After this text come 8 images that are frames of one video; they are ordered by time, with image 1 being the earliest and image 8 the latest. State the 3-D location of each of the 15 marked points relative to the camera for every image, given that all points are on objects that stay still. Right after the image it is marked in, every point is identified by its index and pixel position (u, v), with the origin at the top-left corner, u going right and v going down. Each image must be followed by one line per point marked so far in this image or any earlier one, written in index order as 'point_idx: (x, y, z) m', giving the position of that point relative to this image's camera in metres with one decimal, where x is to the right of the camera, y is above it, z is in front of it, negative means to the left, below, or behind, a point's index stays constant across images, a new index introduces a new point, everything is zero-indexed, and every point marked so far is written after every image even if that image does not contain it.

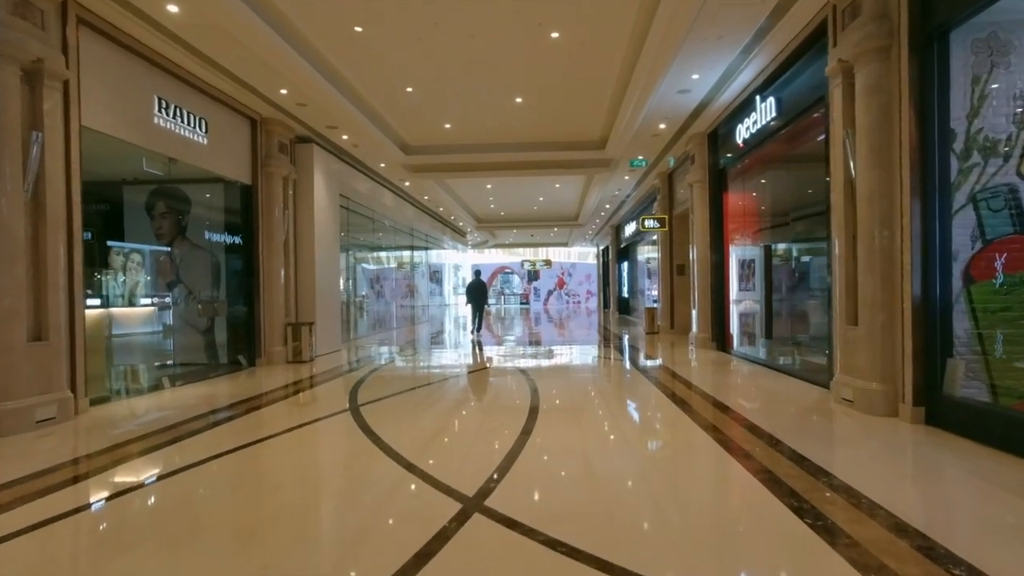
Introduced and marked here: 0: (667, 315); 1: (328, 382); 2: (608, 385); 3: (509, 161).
0: (+3.2, -0.5, +12.3) m
1: (-2.3, -1.2, +7.7) m
2: (+1.2, -1.2, +8.3) m
3: (-0.1, +2.3, +10.5) m
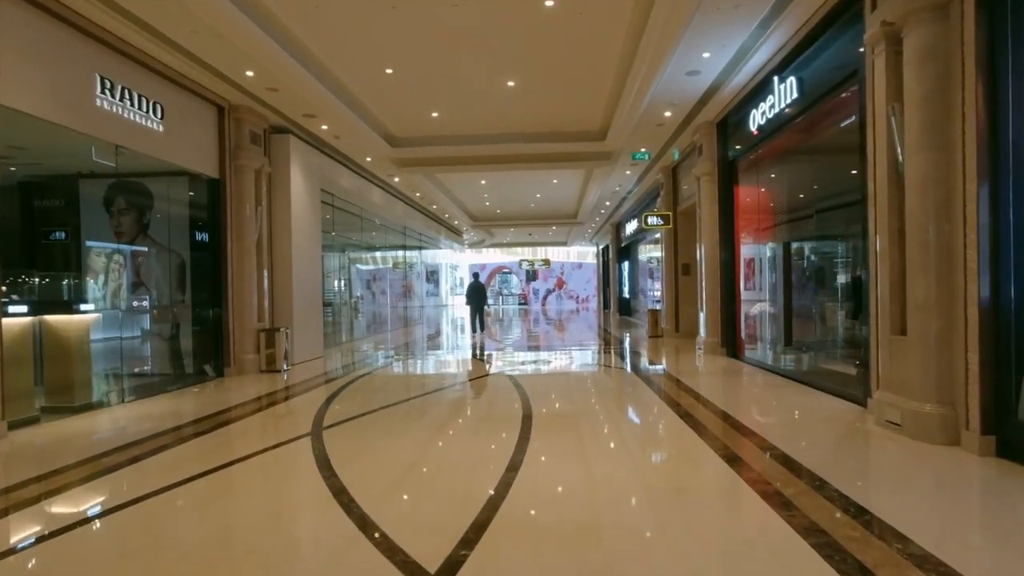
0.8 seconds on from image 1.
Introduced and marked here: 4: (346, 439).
0: (+3.2, -0.6, +11.6) m
1: (-2.4, -1.3, +7.0) m
2: (+1.2, -1.2, +7.6) m
3: (-0.2, +2.3, +9.9) m
4: (-1.5, -1.3, +5.3) m
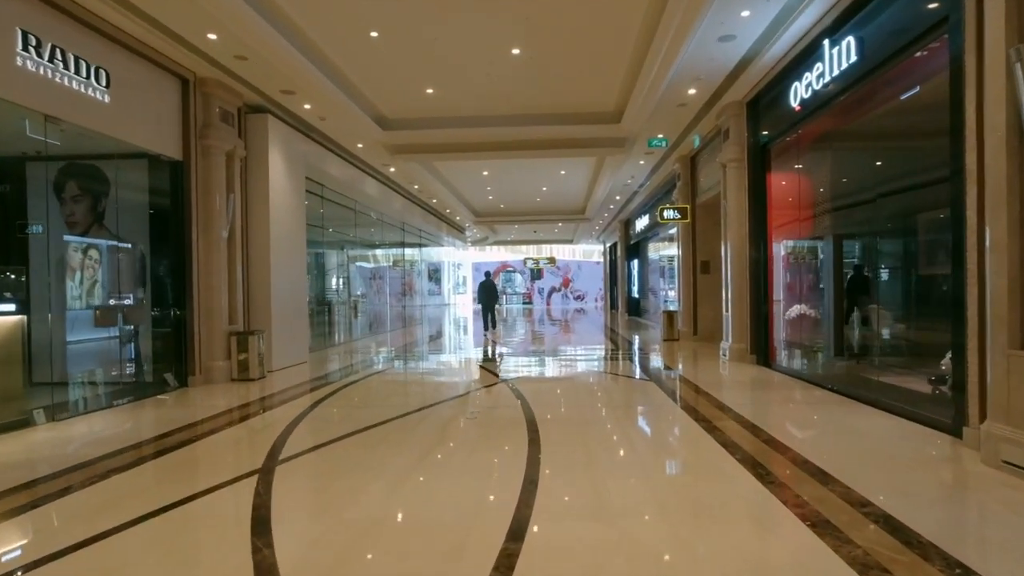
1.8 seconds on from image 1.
0: (+3.2, -0.5, +10.7) m
1: (-2.4, -1.2, +6.2) m
2: (+1.2, -1.2, +6.7) m
3: (-0.1, +2.3, +9.0) m
4: (-1.5, -1.3, +4.5) m
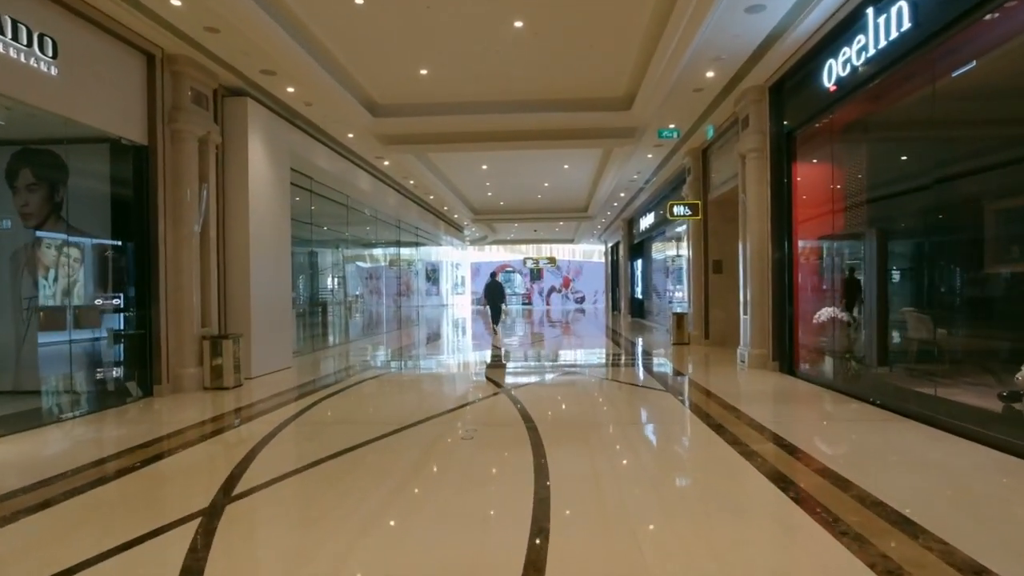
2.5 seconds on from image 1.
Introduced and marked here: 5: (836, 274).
0: (+3.2, -0.6, +10.1) m
1: (-2.4, -1.2, +5.6) m
2: (+1.2, -1.2, +6.1) m
3: (-0.1, +2.3, +8.4) m
4: (-1.5, -1.3, +3.9) m
5: (+3.4, +0.1, +6.2) m
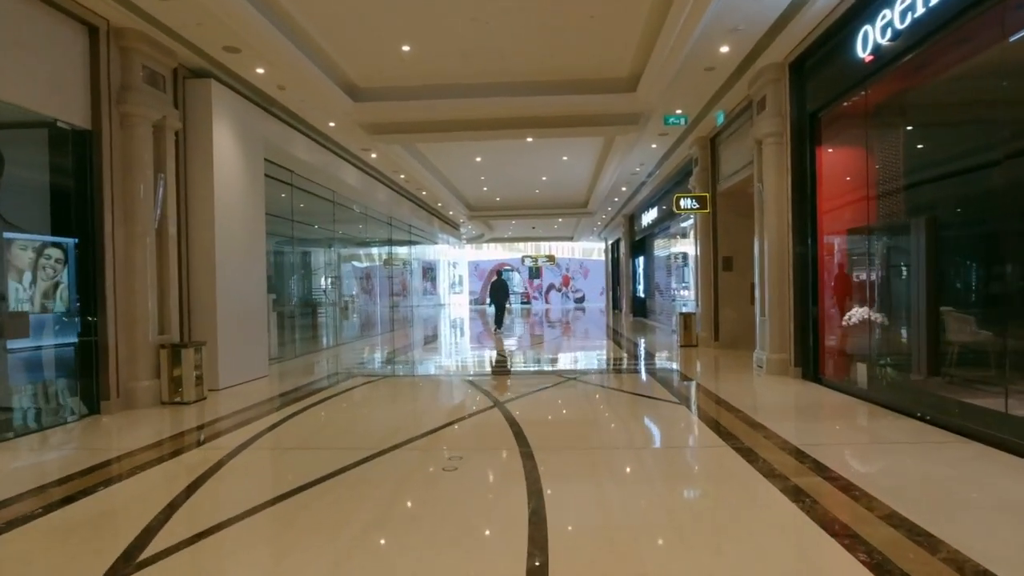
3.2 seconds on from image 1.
0: (+3.2, -0.5, +9.5) m
1: (-2.4, -1.3, +4.9) m
2: (+1.2, -1.2, +5.5) m
3: (-0.2, +2.3, +7.7) m
4: (-1.5, -1.3, +3.2) m
5: (+3.4, +0.1, +5.6) m
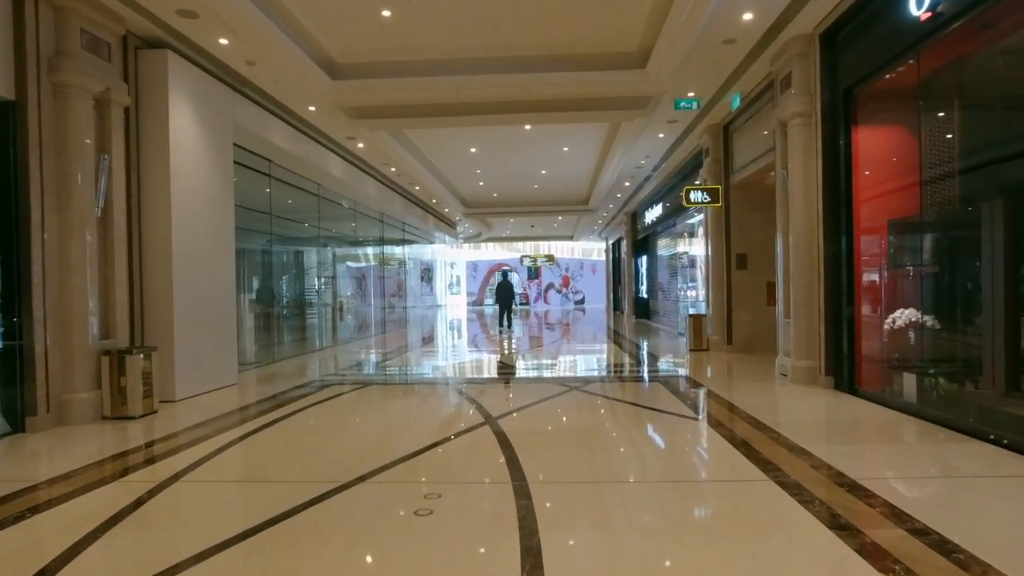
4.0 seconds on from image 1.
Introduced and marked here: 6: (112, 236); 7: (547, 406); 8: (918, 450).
0: (+3.1, -0.5, +8.8) m
1: (-2.5, -1.2, +4.2) m
2: (+1.1, -1.2, +4.8) m
3: (-0.2, +2.3, +7.0) m
4: (-1.6, -1.3, +2.5) m
5: (+3.3, +0.1, +4.9) m
6: (-3.4, +0.4, +5.0) m
7: (+0.4, -1.2, +5.8) m
8: (+2.6, -1.1, +3.8) m
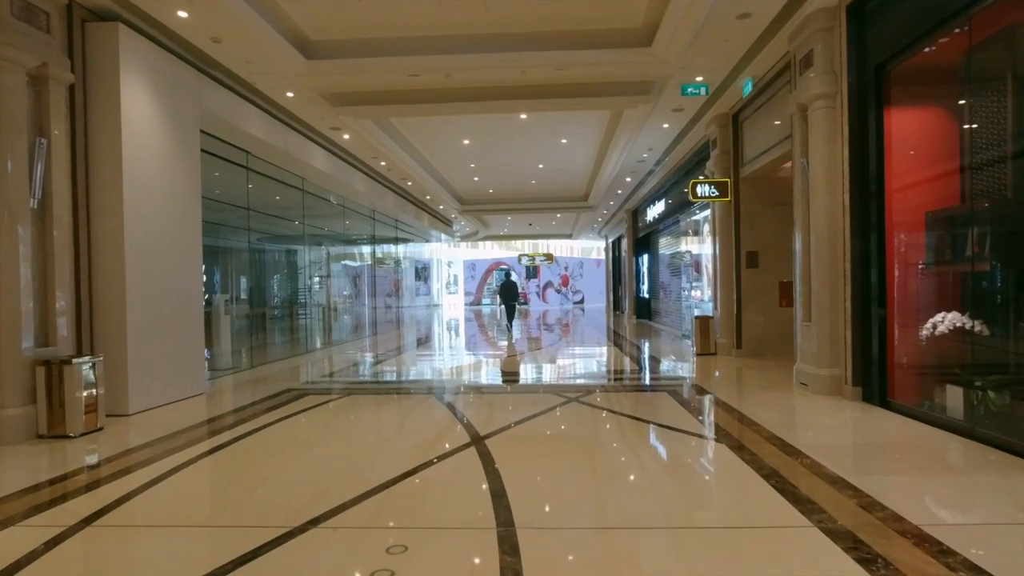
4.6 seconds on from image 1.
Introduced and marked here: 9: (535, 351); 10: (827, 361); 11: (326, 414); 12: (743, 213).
0: (+3.0, -0.5, +8.3) m
1: (-2.5, -1.2, +3.7) m
2: (+1.0, -1.2, +4.2) m
3: (-0.3, +2.3, +6.5) m
4: (-1.6, -1.3, +2.0) m
5: (+3.3, +0.1, +4.3) m
6: (-3.4, +0.4, +4.4) m
7: (+0.3, -1.2, +5.3) m
8: (+2.6, -1.1, +3.2) m
9: (+0.4, -1.3, +10.4) m
10: (+2.8, -0.7, +5.3) m
11: (-1.8, -1.3, +5.8) m
12: (+3.2, +1.0, +8.0) m
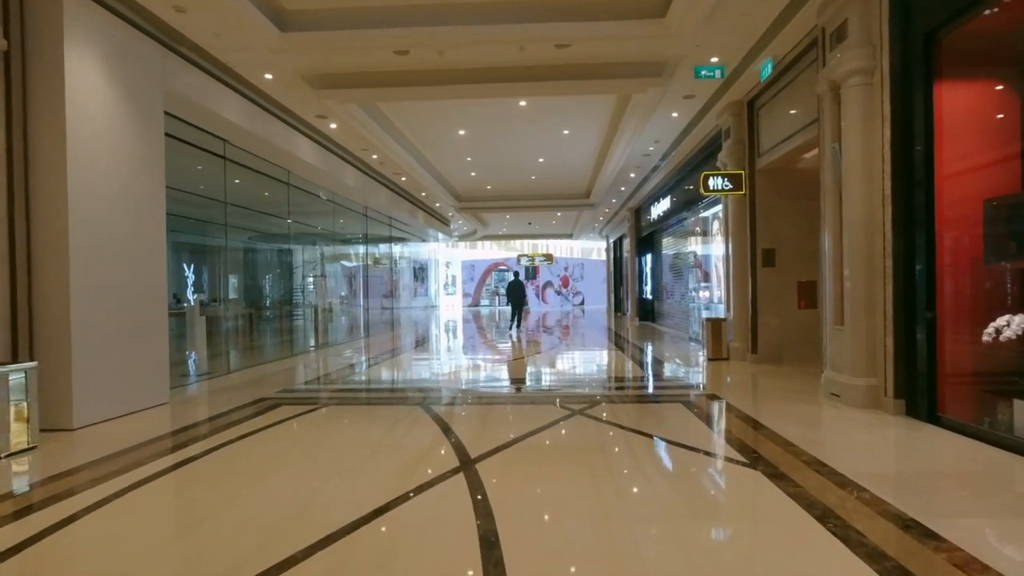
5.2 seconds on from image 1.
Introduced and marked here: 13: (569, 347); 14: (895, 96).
0: (+3.0, -0.5, +7.7) m
1: (-2.5, -1.2, +3.1) m
2: (+1.0, -1.2, +3.7) m
3: (-0.3, +2.3, +5.9) m
4: (-1.7, -1.3, +1.4) m
5: (+3.2, +0.1, +3.8) m
6: (-3.5, +0.5, +3.8) m
7: (+0.3, -1.2, +4.7) m
8: (+2.5, -1.1, +2.7) m
9: (+0.4, -1.3, +9.9) m
10: (+2.8, -0.6, +4.7) m
11: (-1.8, -1.3, +5.2) m
12: (+3.2, +1.0, +7.5) m
13: (+1.1, -1.2, +10.6) m
14: (+2.9, +1.5, +4.4) m
